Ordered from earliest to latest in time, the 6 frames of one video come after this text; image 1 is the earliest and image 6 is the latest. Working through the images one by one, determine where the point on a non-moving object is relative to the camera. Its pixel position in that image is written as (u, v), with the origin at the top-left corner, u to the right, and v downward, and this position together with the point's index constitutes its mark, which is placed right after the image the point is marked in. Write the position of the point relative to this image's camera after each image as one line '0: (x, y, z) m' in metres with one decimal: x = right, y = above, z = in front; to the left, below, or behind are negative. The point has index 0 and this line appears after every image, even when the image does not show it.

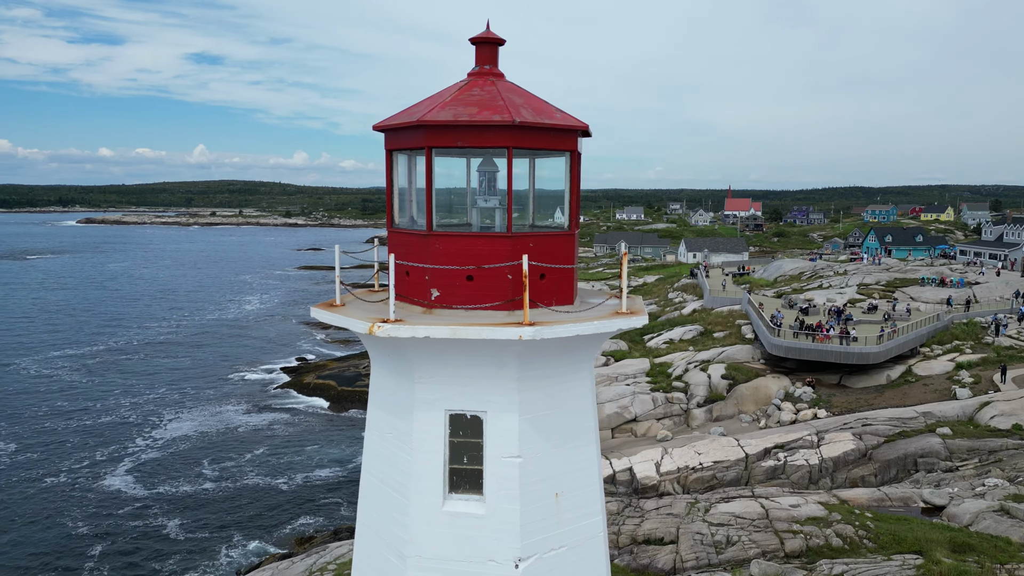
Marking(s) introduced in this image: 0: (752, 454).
0: (+6.3, -4.3, +19.0) m
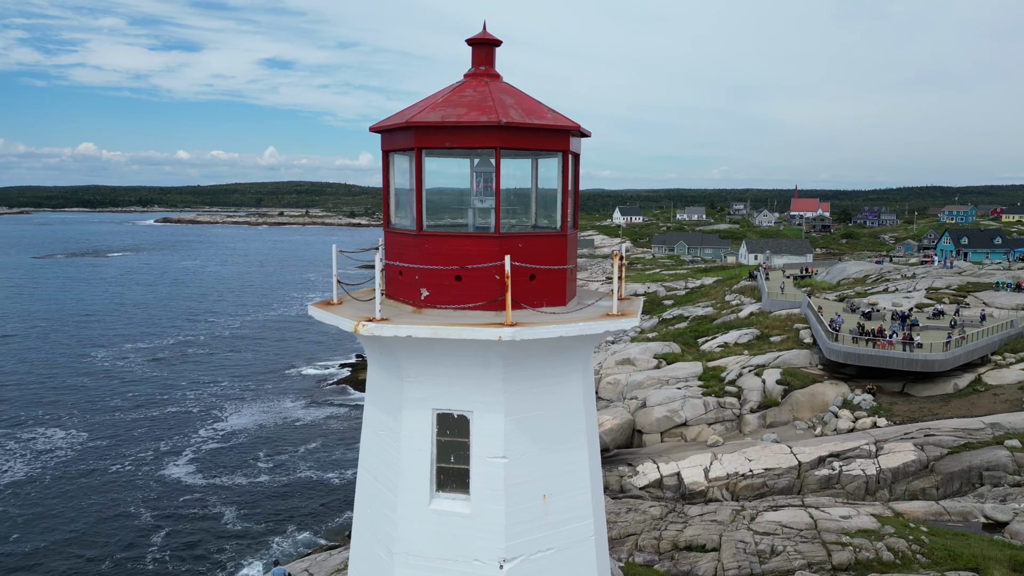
0: (+7.5, -4.4, +18.4) m
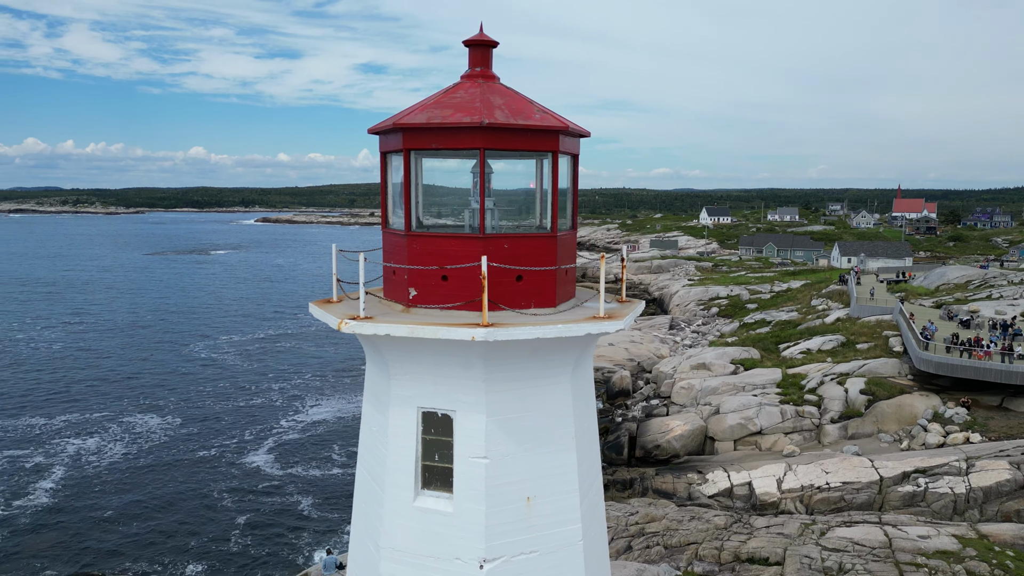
0: (+9.0, -4.5, +17.4) m
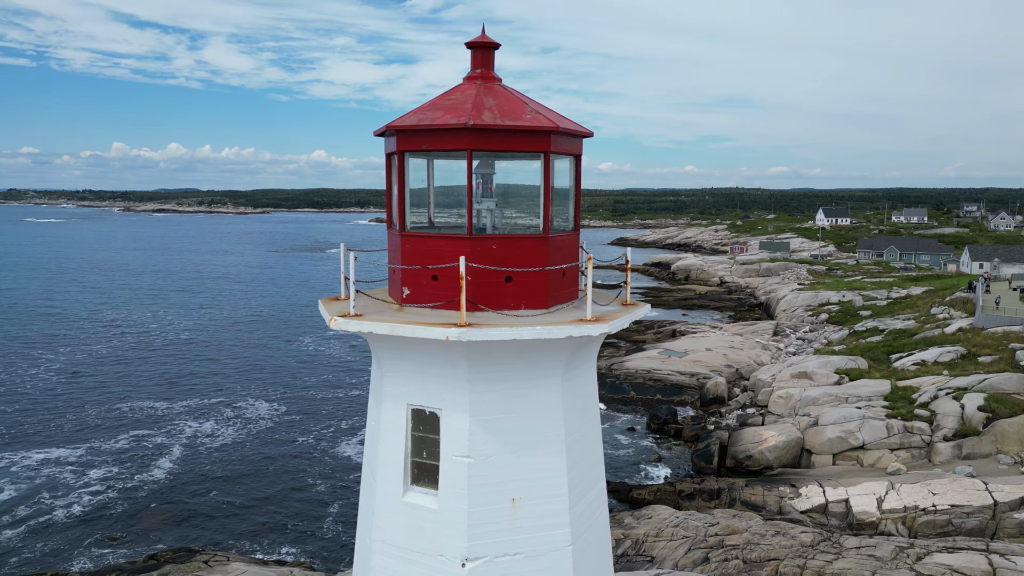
0: (+10.8, -4.7, +16.0) m
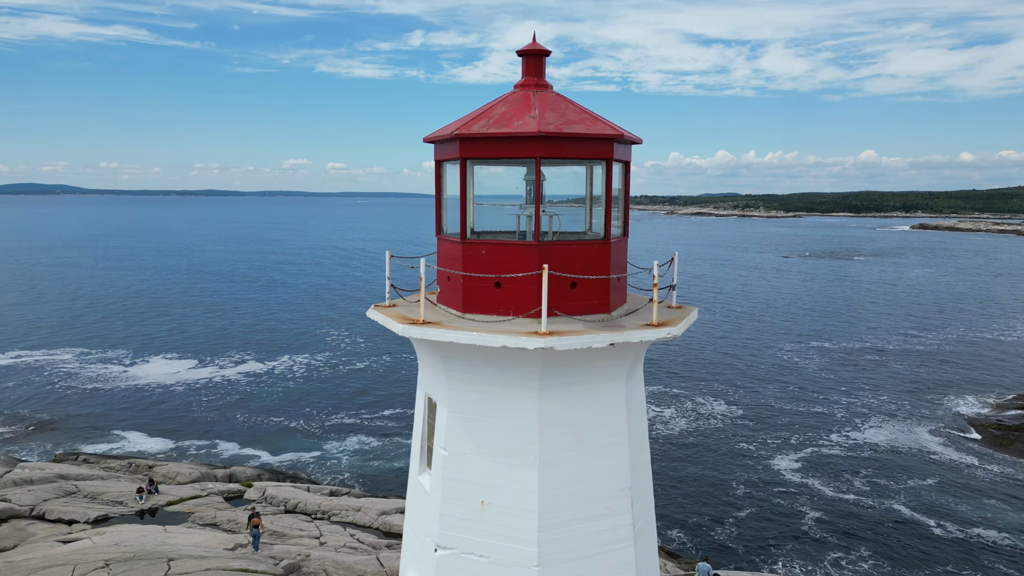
0: (+15.9, -6.0, +6.4) m
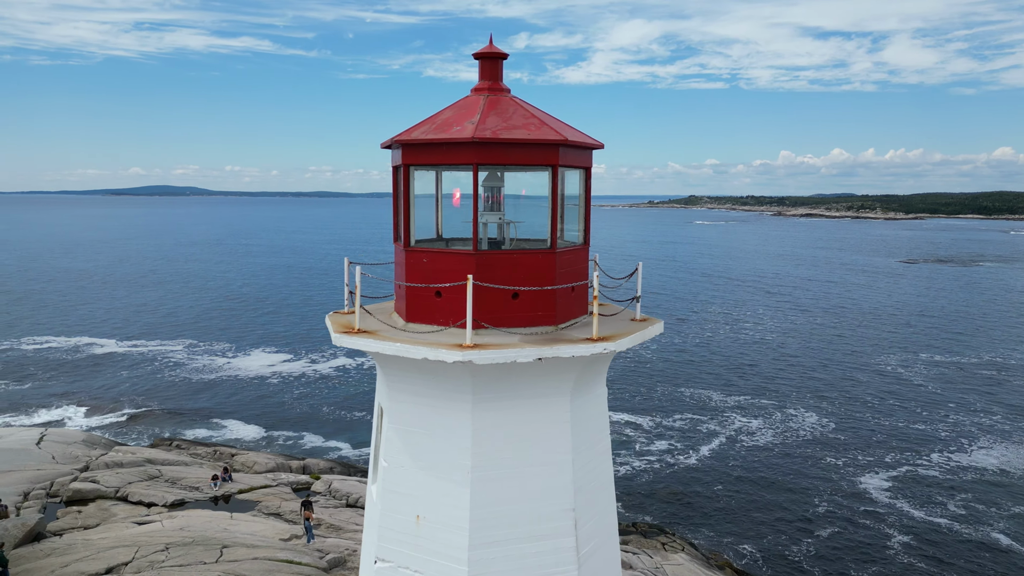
0: (+15.8, -6.3, +4.2) m
